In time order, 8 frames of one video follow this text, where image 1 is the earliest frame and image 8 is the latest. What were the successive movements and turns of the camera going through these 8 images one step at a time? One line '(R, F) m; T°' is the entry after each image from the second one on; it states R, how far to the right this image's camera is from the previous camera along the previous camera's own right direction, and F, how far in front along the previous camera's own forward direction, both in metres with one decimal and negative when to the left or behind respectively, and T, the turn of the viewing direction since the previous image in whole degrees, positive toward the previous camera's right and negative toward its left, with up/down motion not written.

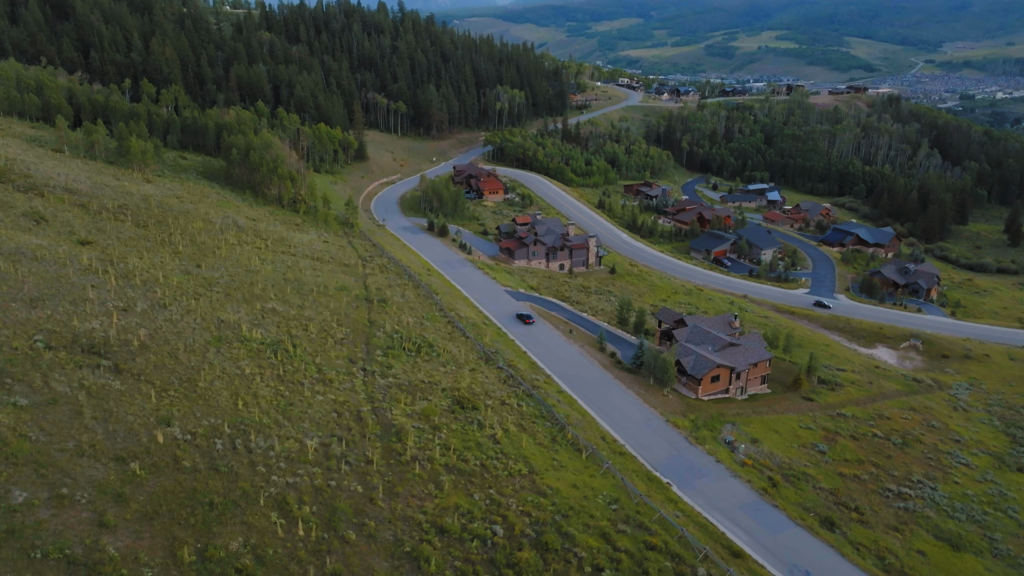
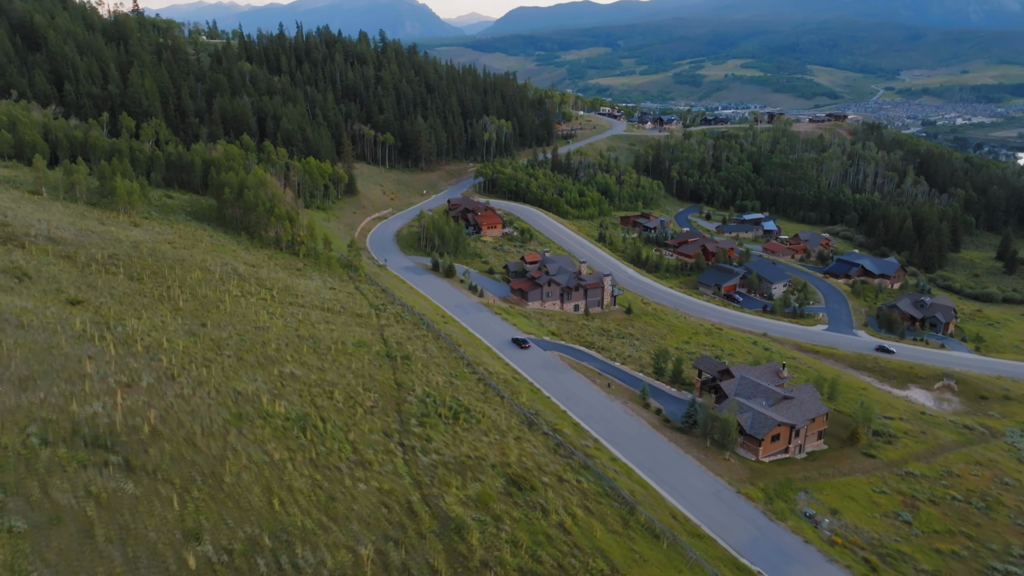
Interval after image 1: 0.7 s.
(-3.3, +3.4) m; +2°
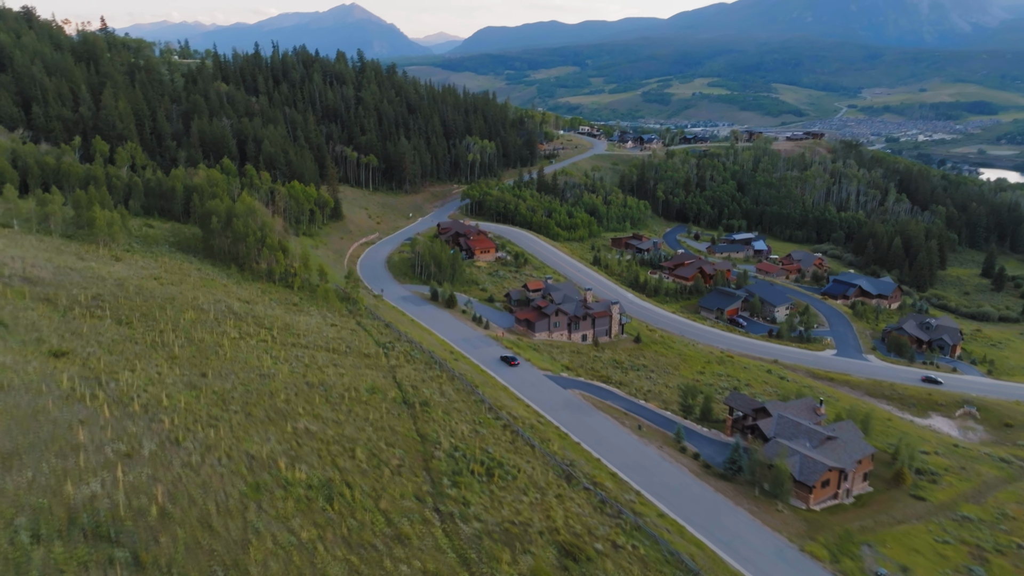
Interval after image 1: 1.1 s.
(-2.6, +2.7) m; +2°
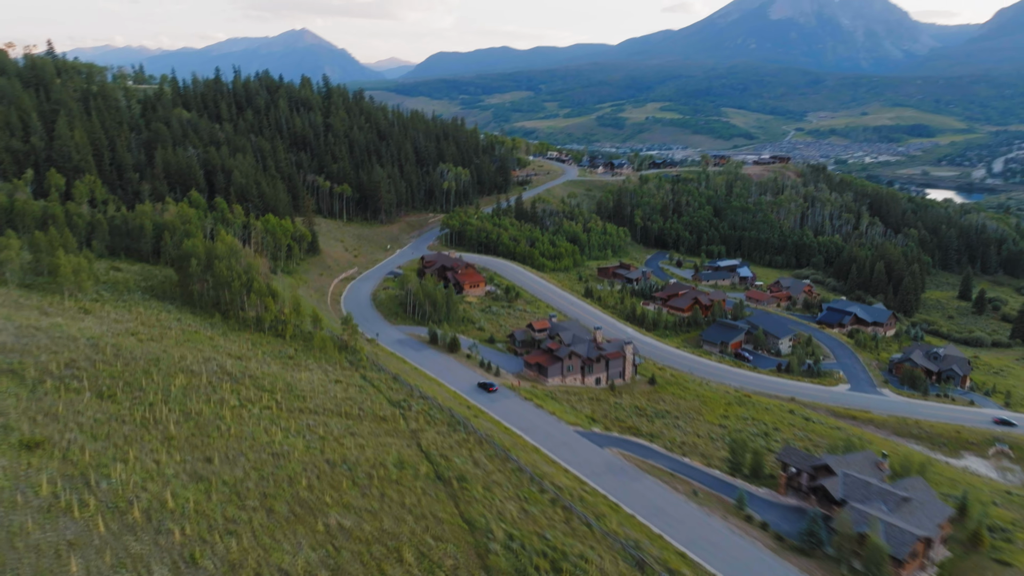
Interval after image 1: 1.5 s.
(-3.8, +4.1) m; +4°
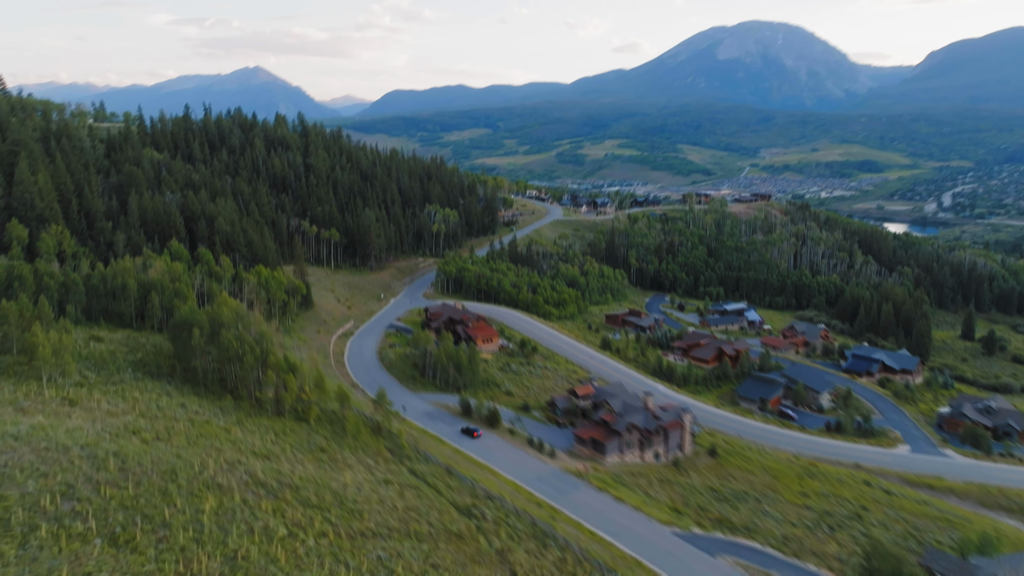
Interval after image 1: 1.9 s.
(-5.8, +6.2) m; +3°
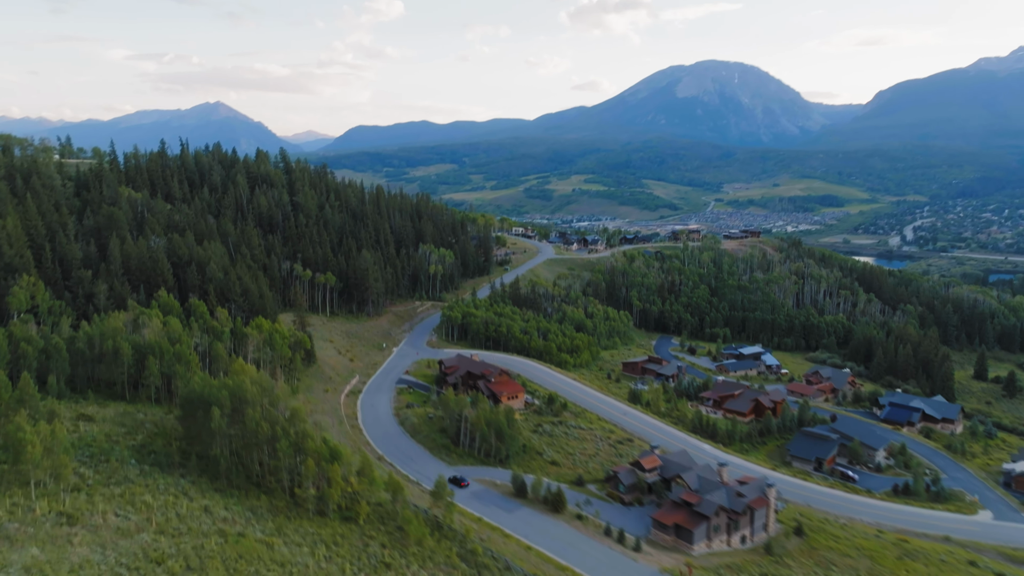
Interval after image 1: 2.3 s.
(-5.6, +6.1) m; +3°
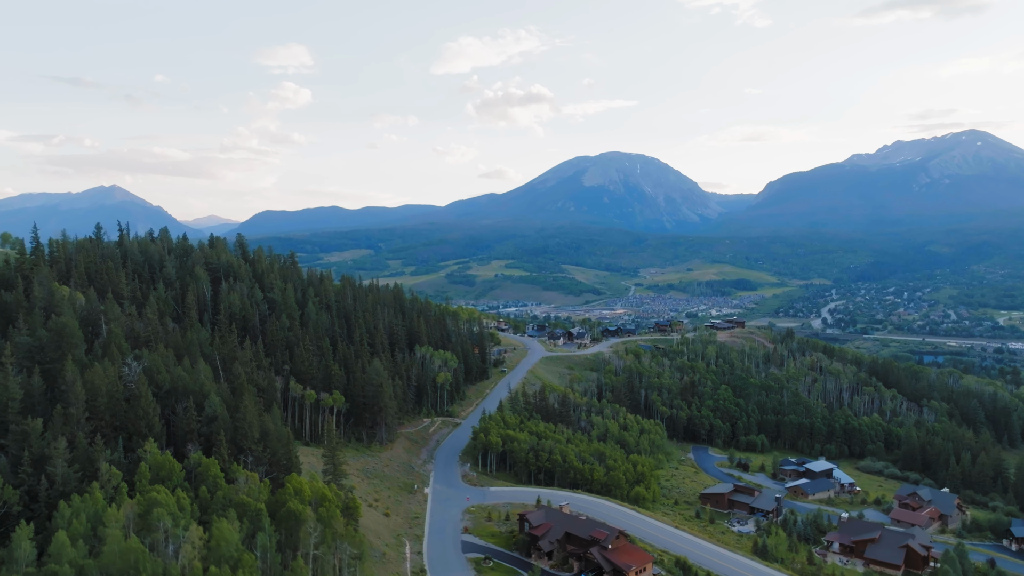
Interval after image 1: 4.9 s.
(-14.1, +16.4) m; +7°
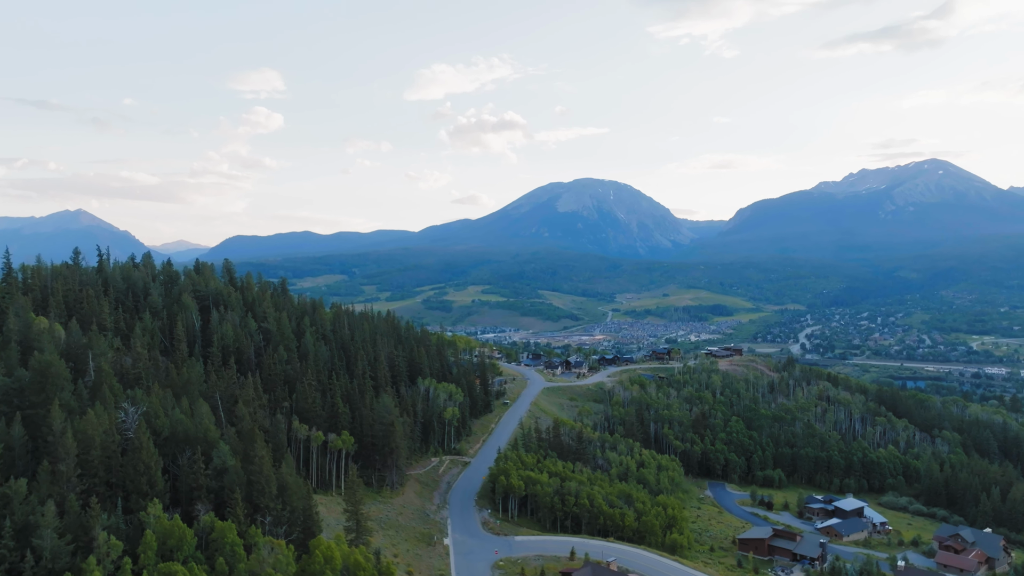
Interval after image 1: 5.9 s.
(-4.6, +5.0) m; +2°
